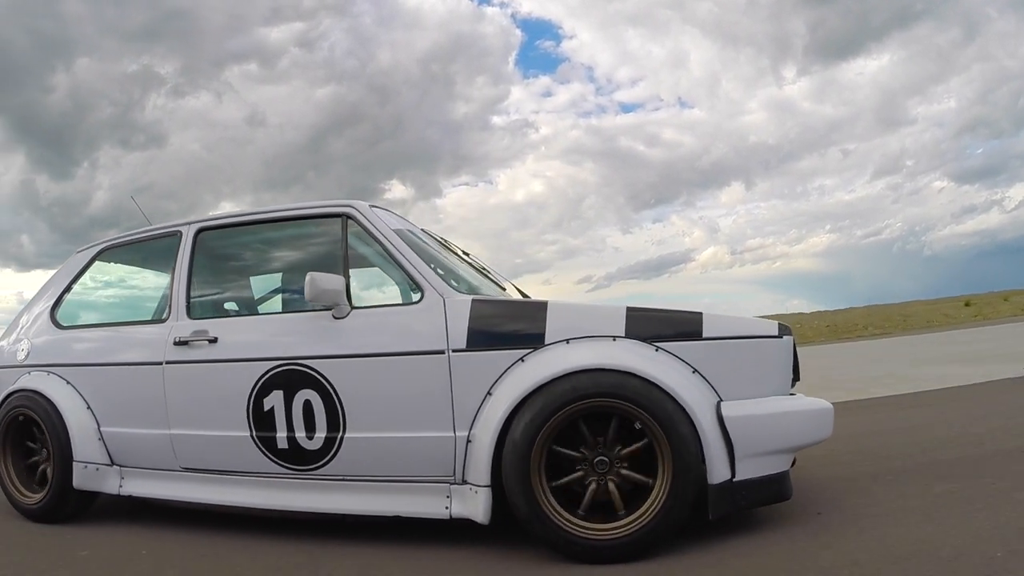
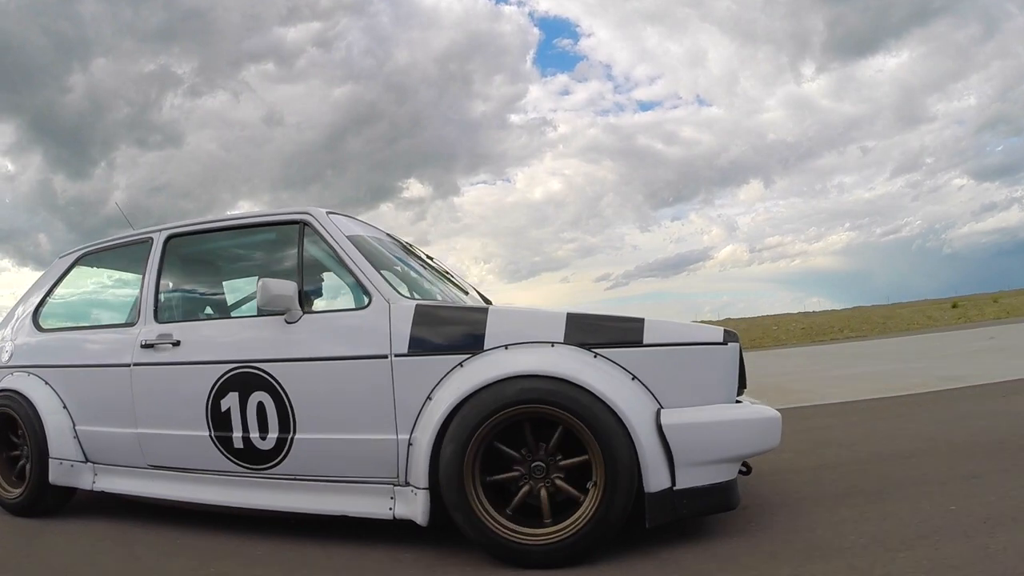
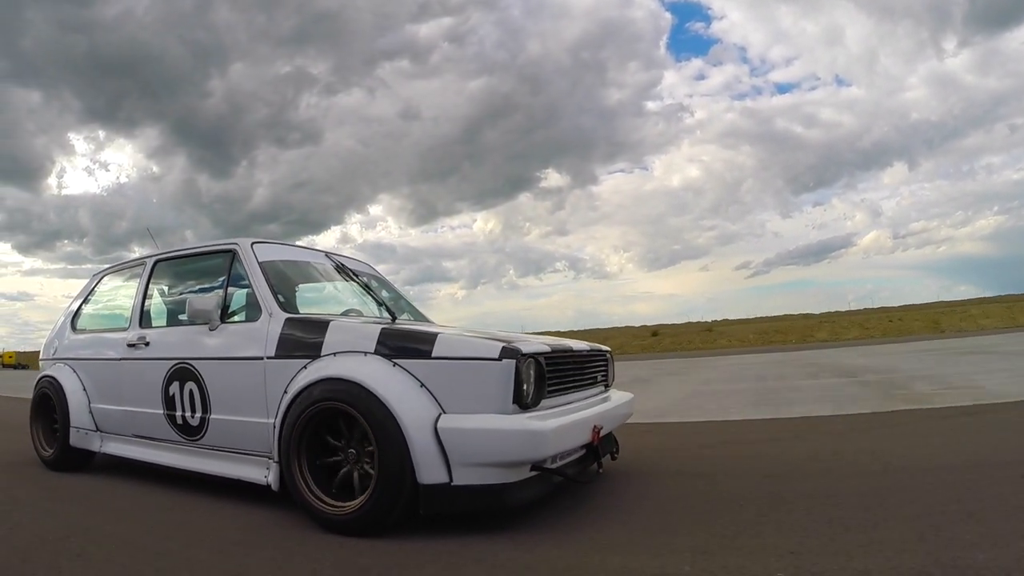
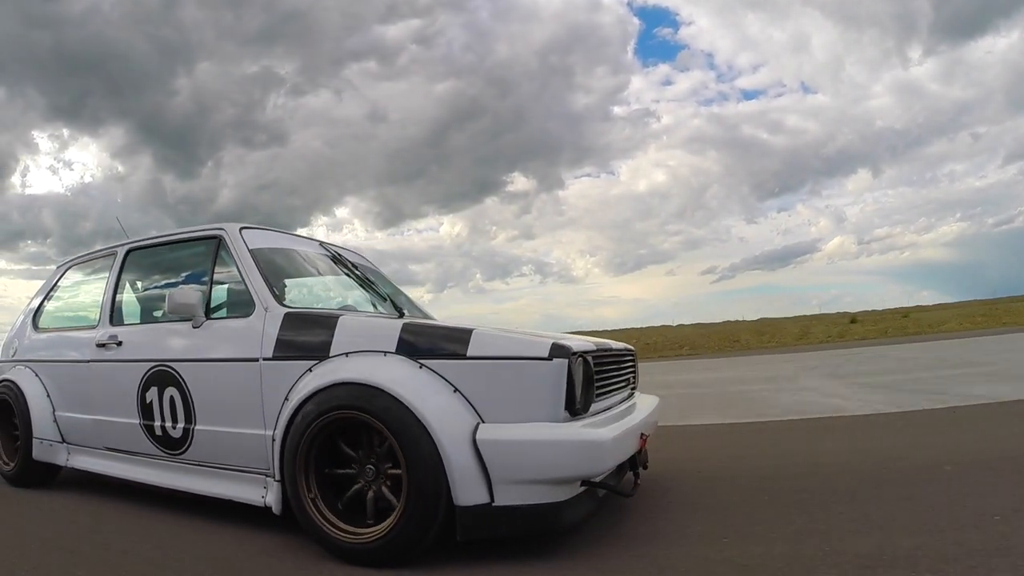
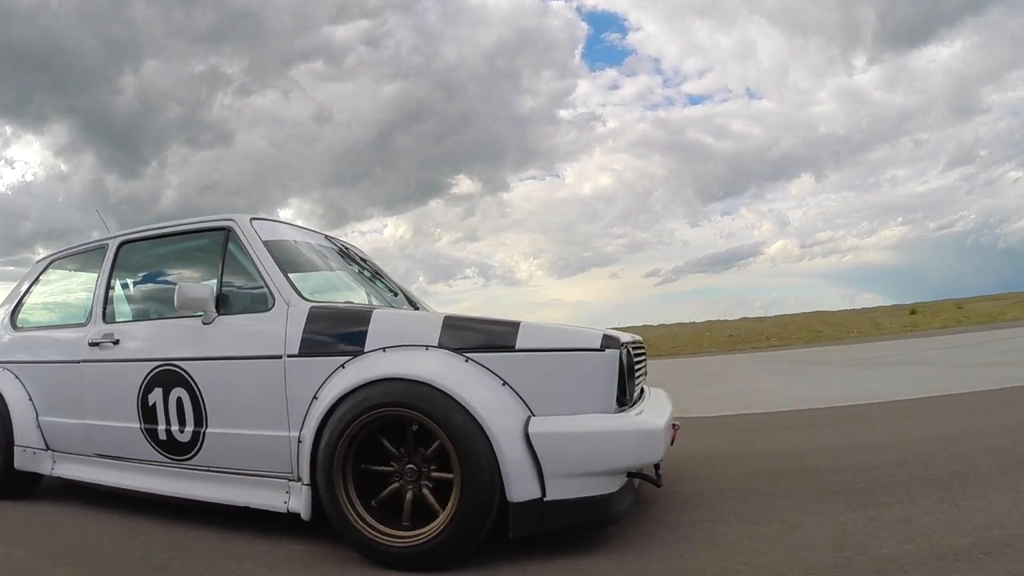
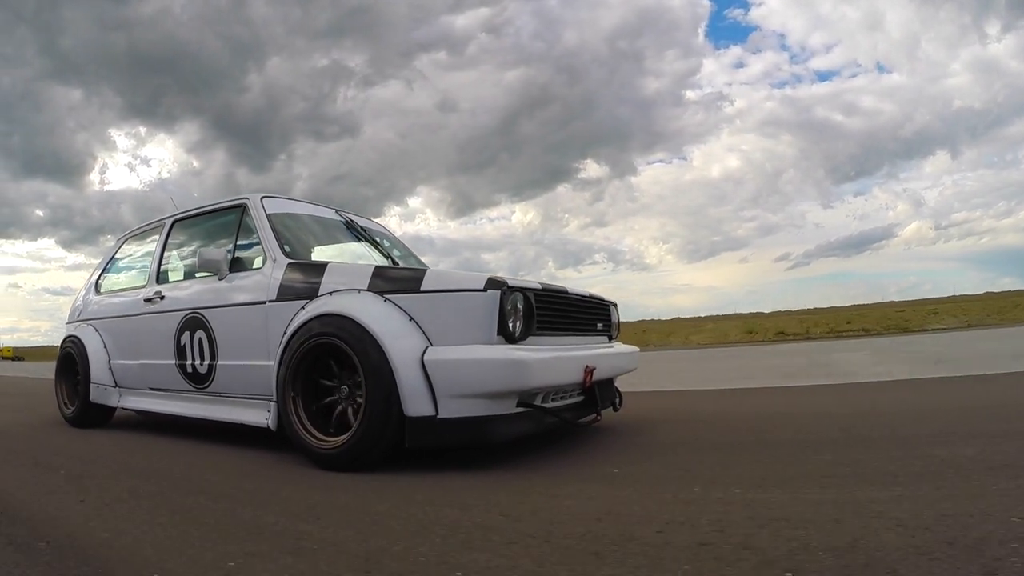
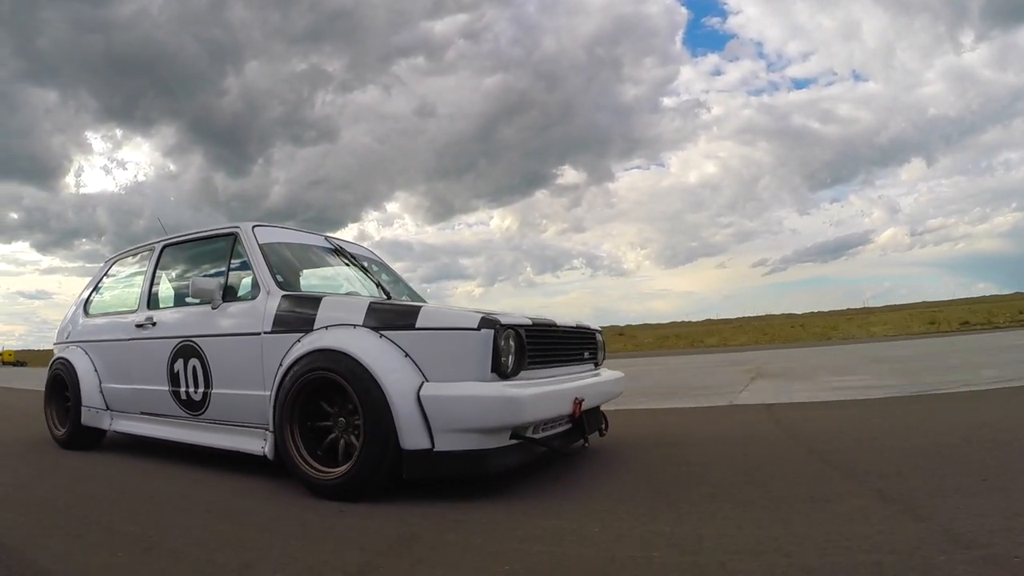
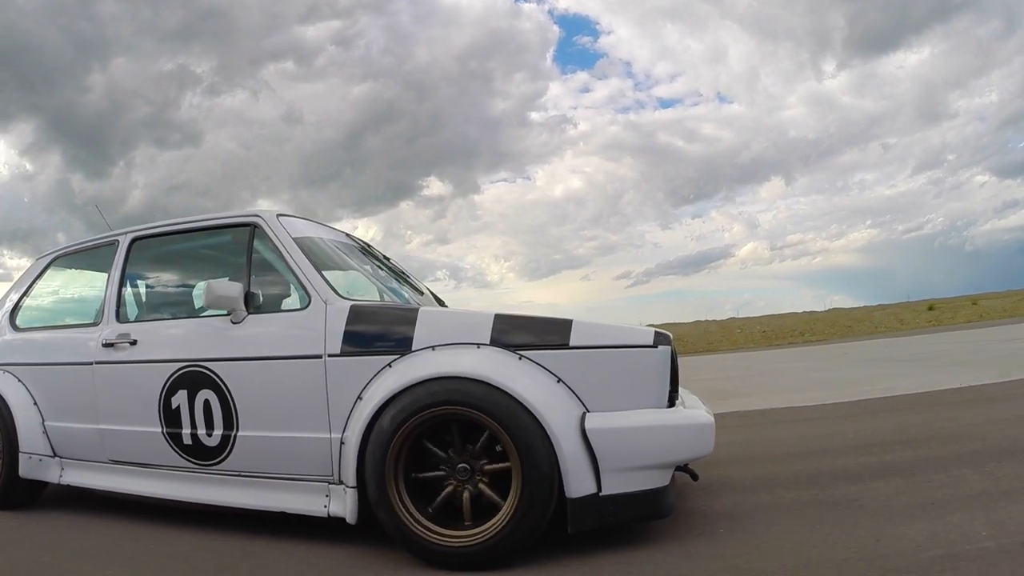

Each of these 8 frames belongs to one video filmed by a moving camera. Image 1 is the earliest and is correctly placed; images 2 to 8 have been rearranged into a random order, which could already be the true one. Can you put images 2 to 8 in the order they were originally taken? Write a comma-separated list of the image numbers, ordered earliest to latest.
2, 8, 5, 4, 3, 7, 6
